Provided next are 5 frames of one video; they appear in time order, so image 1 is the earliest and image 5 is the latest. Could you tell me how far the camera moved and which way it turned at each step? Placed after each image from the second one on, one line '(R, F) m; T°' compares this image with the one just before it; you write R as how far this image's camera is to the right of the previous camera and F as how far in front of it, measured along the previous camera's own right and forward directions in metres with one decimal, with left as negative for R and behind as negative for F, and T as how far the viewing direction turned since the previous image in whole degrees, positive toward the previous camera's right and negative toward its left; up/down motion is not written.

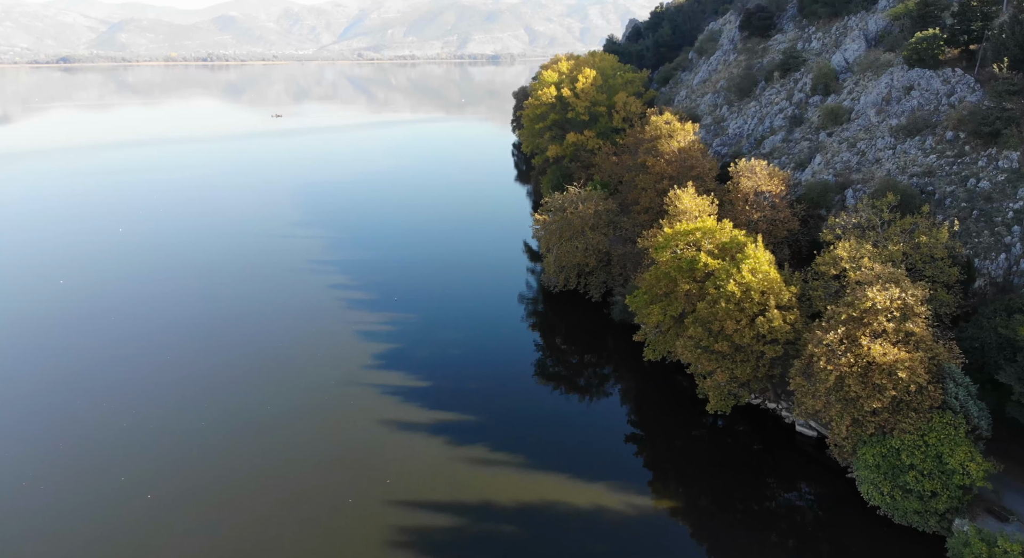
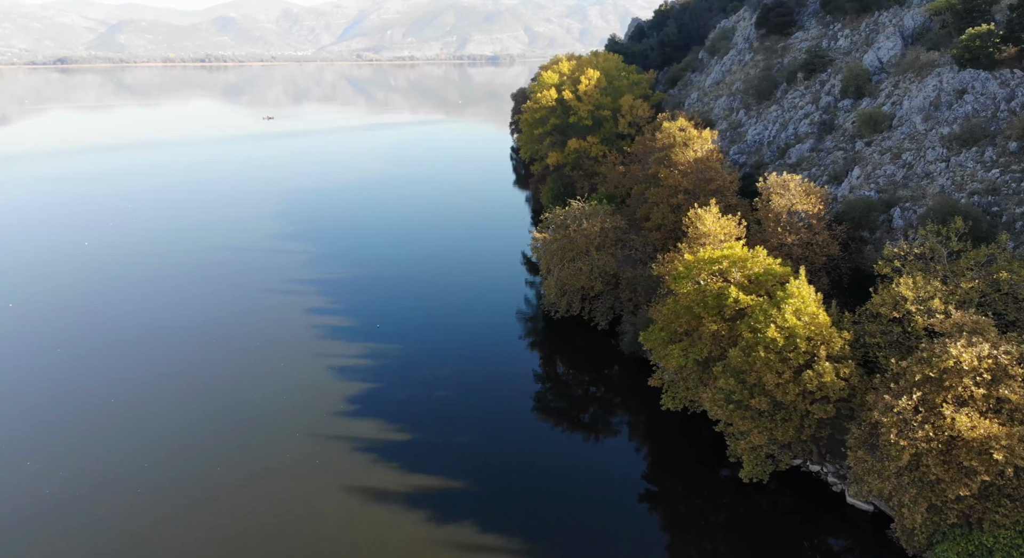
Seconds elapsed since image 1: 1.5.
(+0.2, +7.6) m; 0°
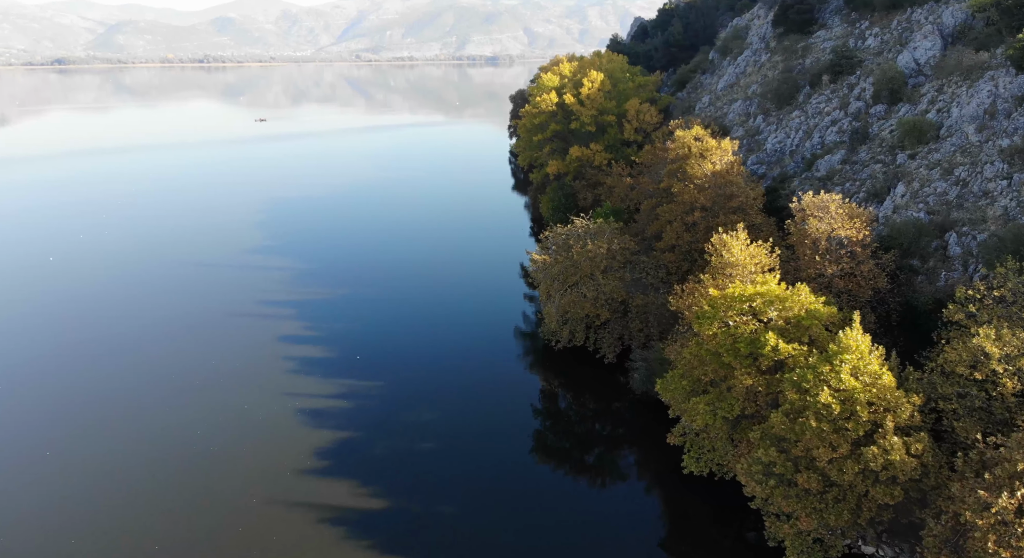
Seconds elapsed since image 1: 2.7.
(+0.2, +6.7) m; 0°
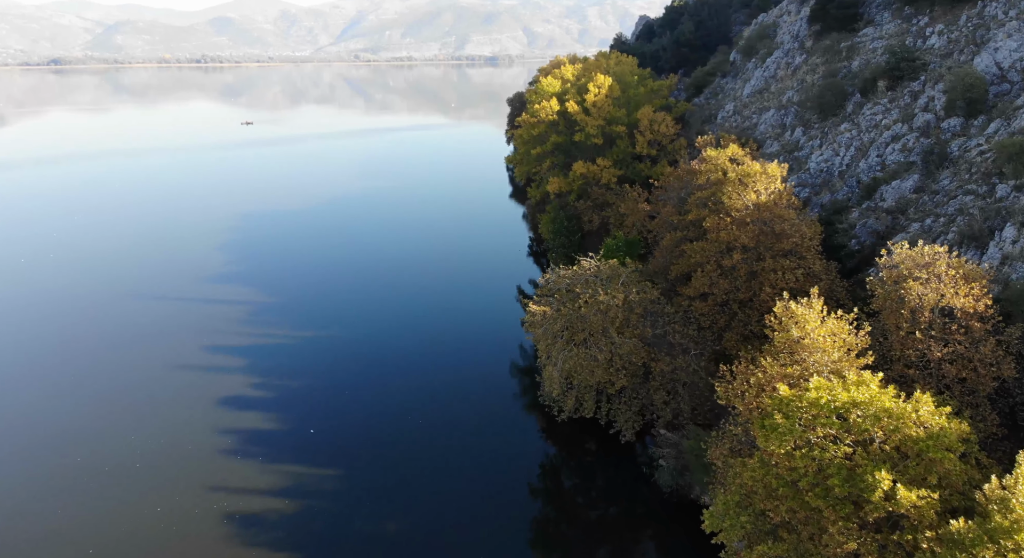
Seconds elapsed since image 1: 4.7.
(+0.4, +11.1) m; 0°
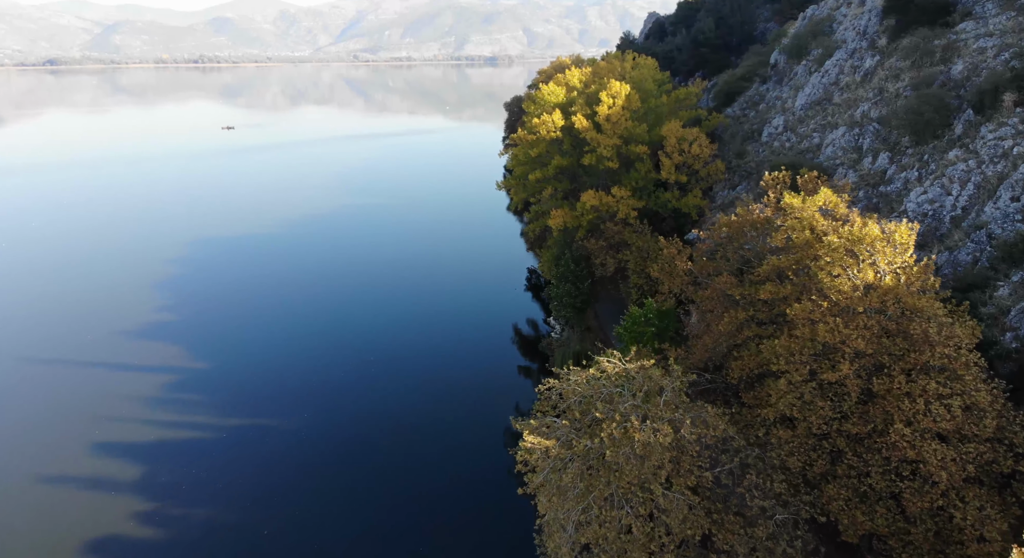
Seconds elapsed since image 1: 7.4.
(+0.5, +15.1) m; 0°
